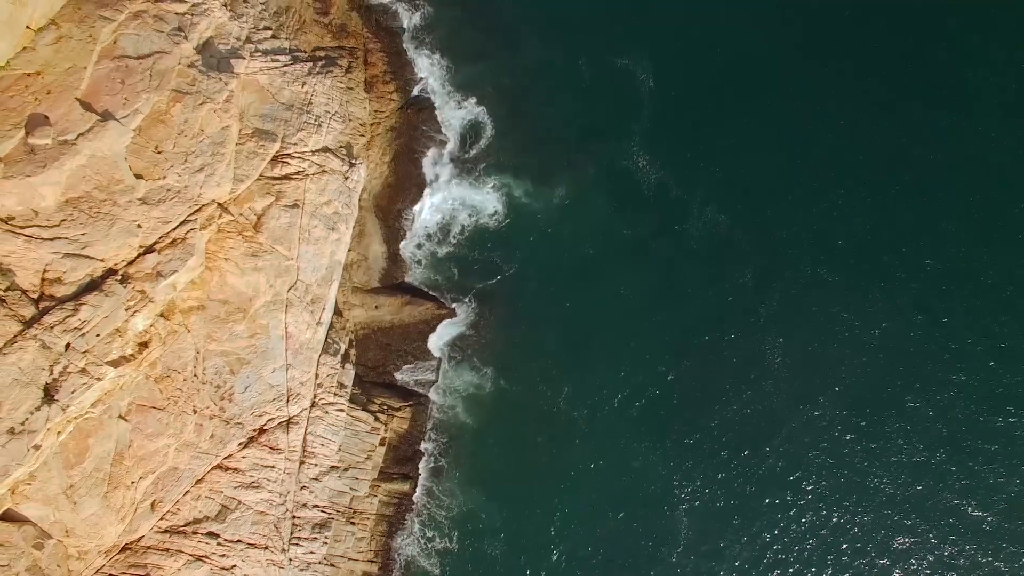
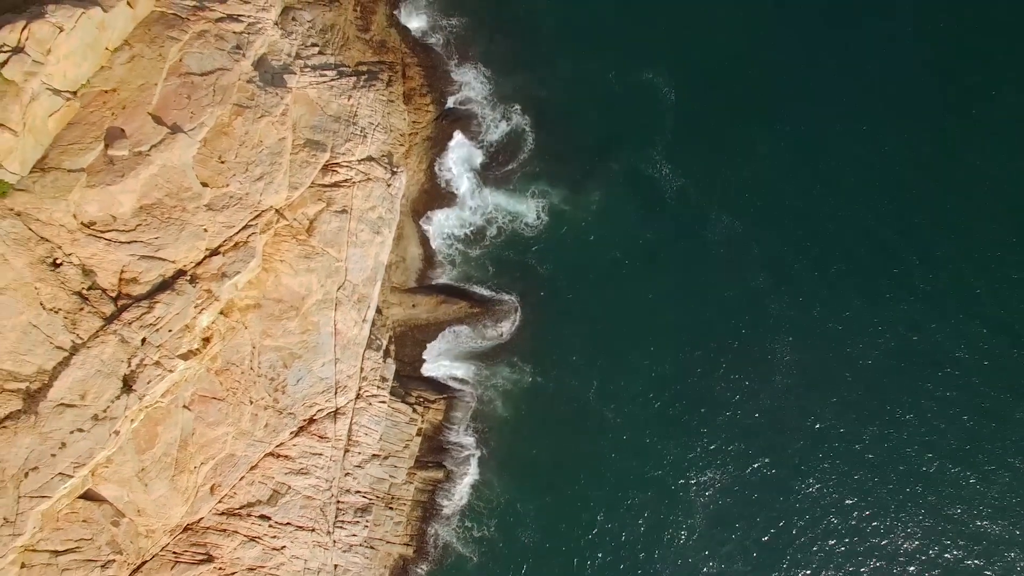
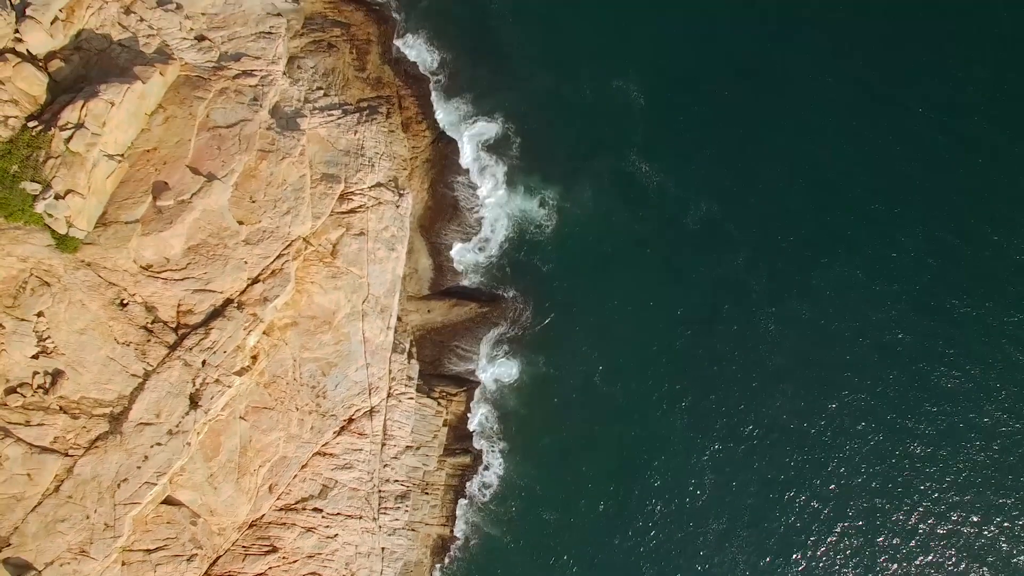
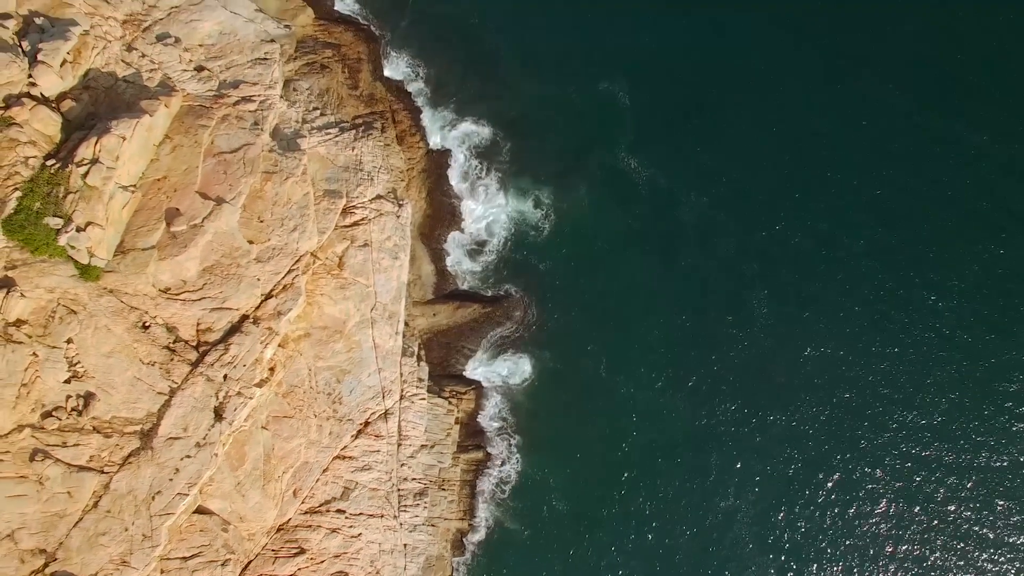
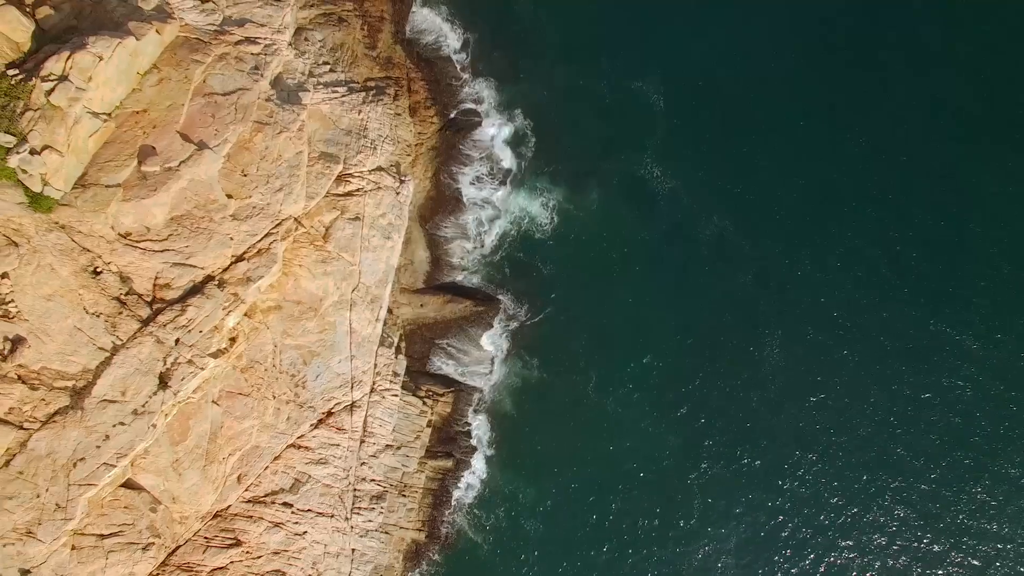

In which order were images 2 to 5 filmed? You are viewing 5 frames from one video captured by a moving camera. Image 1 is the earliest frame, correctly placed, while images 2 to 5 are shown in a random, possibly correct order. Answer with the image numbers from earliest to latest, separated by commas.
2, 5, 3, 4
